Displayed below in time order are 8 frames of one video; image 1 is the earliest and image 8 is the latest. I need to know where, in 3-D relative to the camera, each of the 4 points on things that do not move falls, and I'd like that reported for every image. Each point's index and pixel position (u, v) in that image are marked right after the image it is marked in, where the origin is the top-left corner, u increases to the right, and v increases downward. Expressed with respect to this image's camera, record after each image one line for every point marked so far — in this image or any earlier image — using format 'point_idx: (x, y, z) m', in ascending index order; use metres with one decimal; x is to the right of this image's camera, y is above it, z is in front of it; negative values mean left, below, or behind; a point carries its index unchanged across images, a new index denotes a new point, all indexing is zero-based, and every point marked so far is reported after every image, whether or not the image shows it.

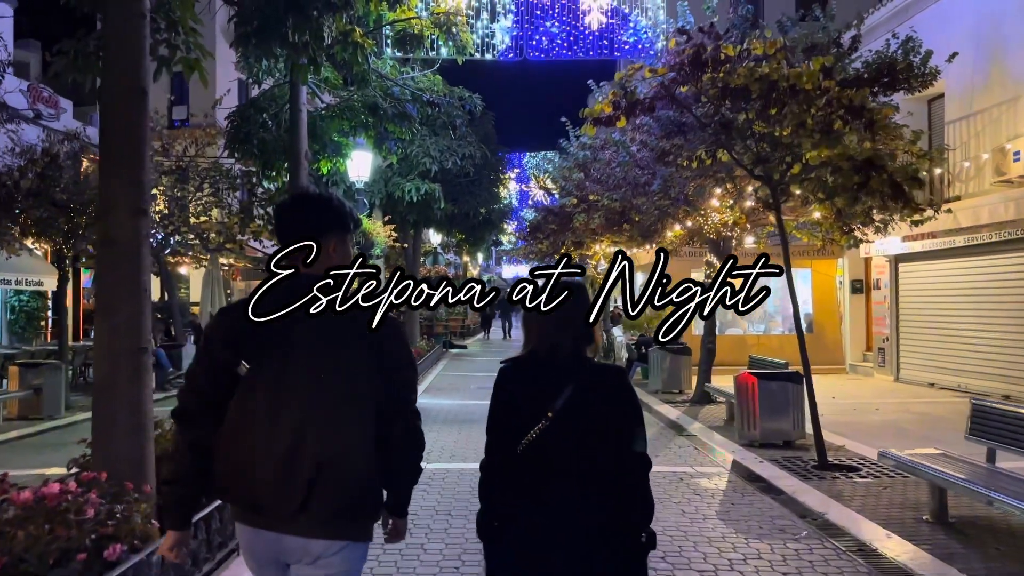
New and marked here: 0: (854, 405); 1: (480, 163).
0: (+5.7, -2.0, +13.5) m
1: (-0.7, +2.9, +18.7) m
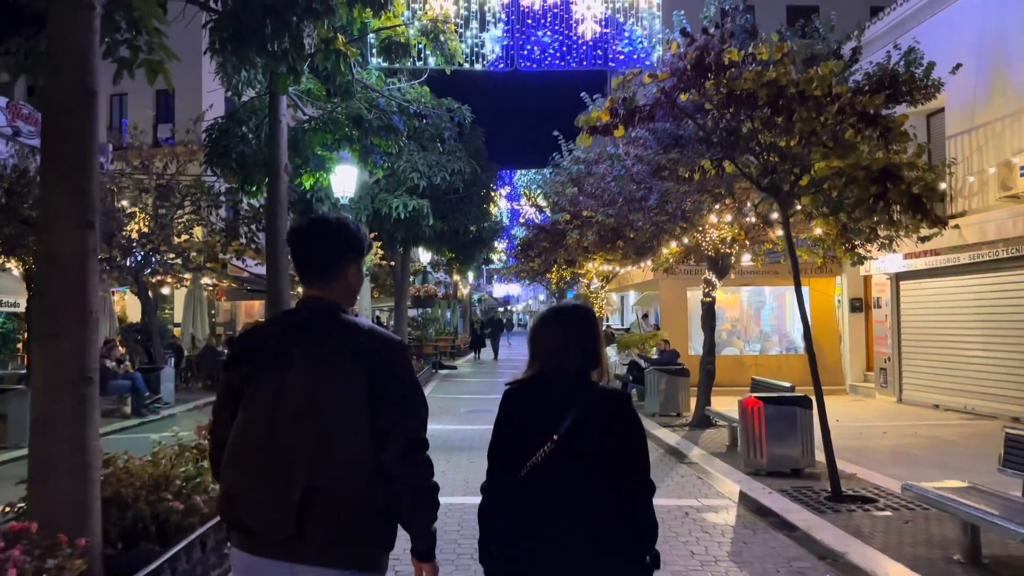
0: (+5.6, -2.3, +13.0) m
1: (-1.0, +2.5, +18.3) m
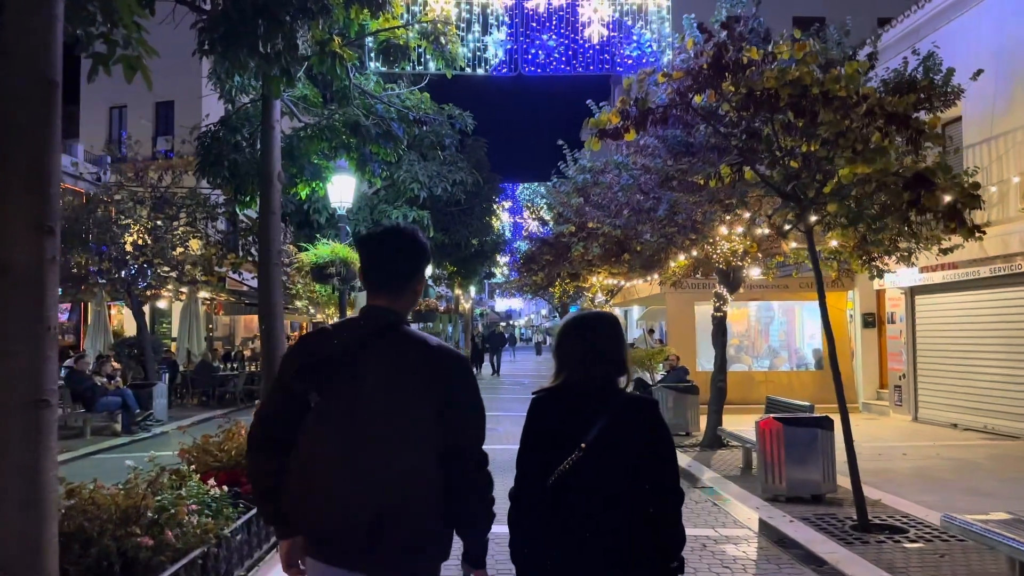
0: (+5.7, -2.5, +12.5) m
1: (-0.9, +2.2, +17.8) m
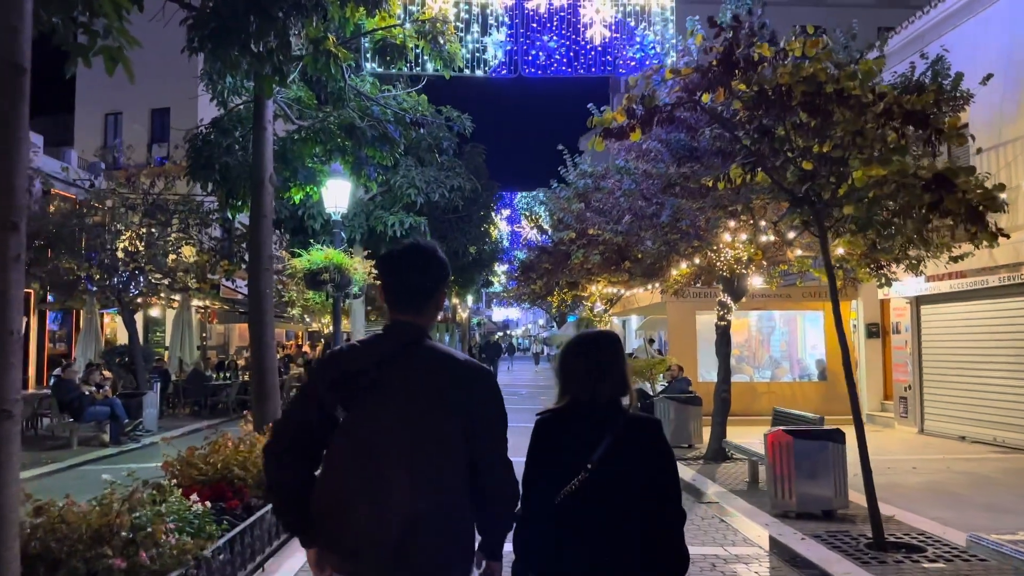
0: (+5.6, -2.6, +12.2) m
1: (-0.9, +2.0, +17.5) m
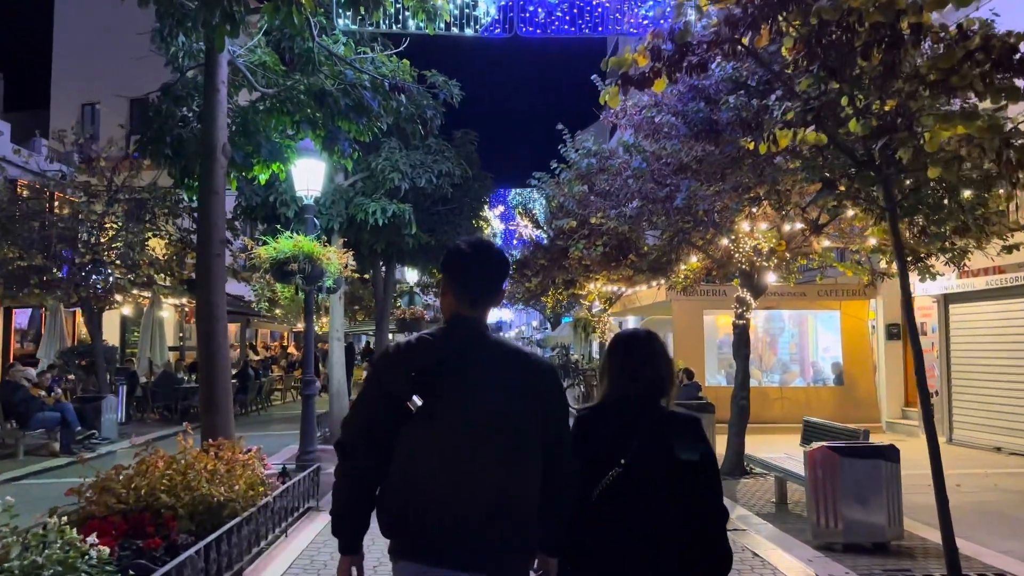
0: (+5.5, -2.6, +10.9) m
1: (-1.1, +2.1, +16.2) m
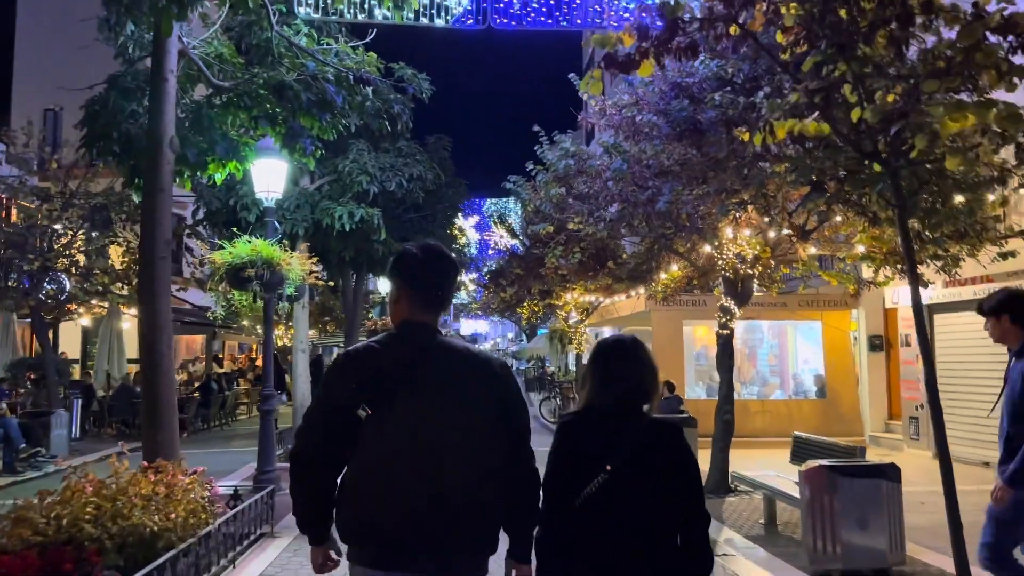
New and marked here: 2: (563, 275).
0: (+5.2, -2.7, +10.5) m
1: (-1.5, +1.9, +15.7) m
2: (+1.0, +0.2, +15.2) m
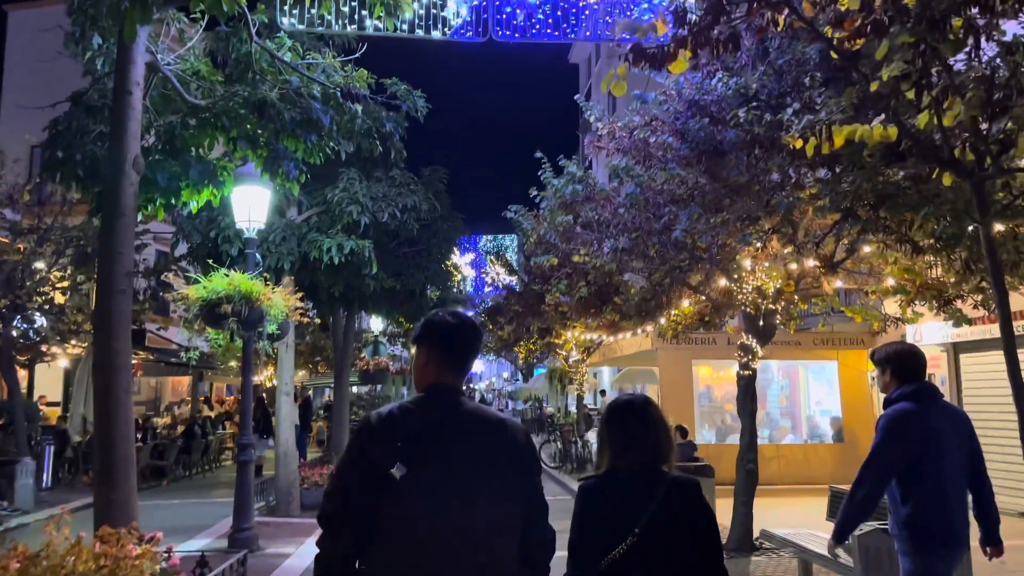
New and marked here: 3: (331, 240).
0: (+5.2, -3.1, +9.5) m
1: (-1.6, +1.2, +14.9) m
2: (+1.0, -0.4, +14.4) m
3: (-2.7, +0.7, +12.1) m
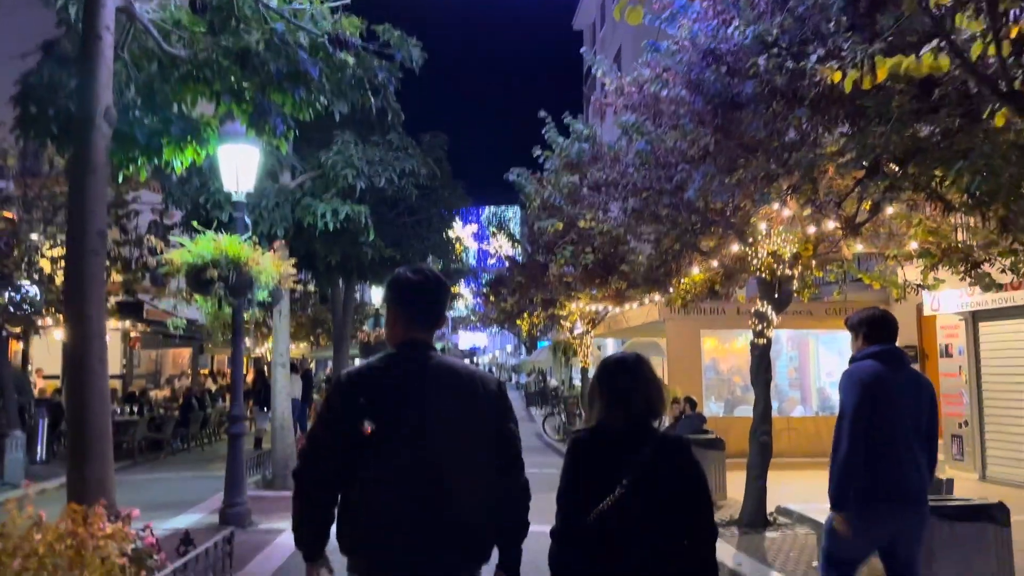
0: (+5.2, -2.7, +9.1) m
1: (-1.5, +1.8, +14.4) m
2: (+1.0, +0.1, +13.9) m
3: (-2.7, +1.2, +11.6) m
